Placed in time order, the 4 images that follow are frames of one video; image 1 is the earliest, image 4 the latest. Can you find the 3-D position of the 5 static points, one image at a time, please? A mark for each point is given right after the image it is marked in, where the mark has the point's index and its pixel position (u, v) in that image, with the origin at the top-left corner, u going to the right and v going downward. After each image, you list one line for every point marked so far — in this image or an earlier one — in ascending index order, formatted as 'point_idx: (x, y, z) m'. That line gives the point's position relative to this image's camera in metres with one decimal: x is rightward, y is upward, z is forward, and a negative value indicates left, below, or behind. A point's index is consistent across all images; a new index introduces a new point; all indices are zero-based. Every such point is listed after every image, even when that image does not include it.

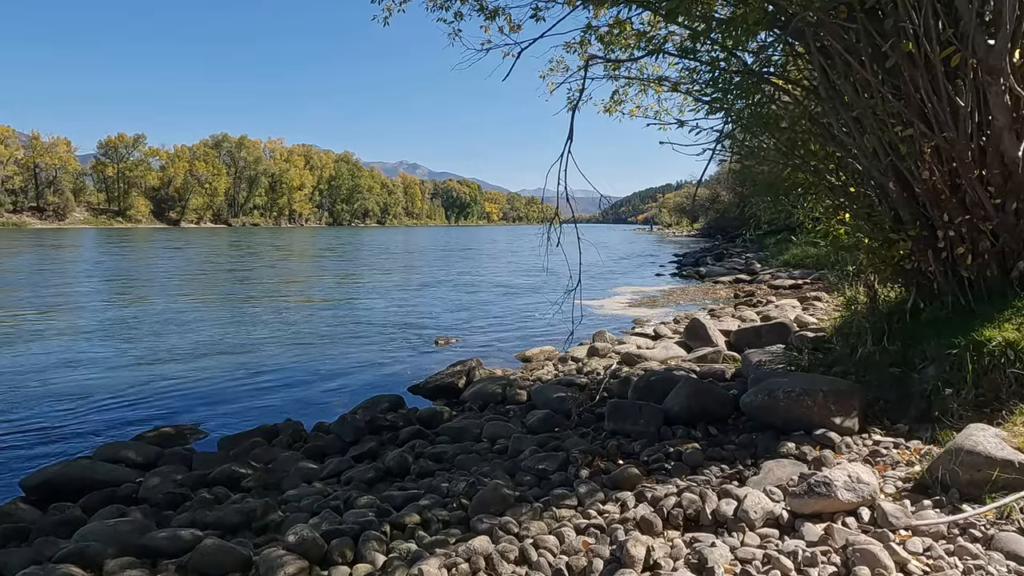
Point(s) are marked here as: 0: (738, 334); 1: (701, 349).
0: (+3.6, -0.7, +10.5) m
1: (+2.8, -0.9, +10.0) m
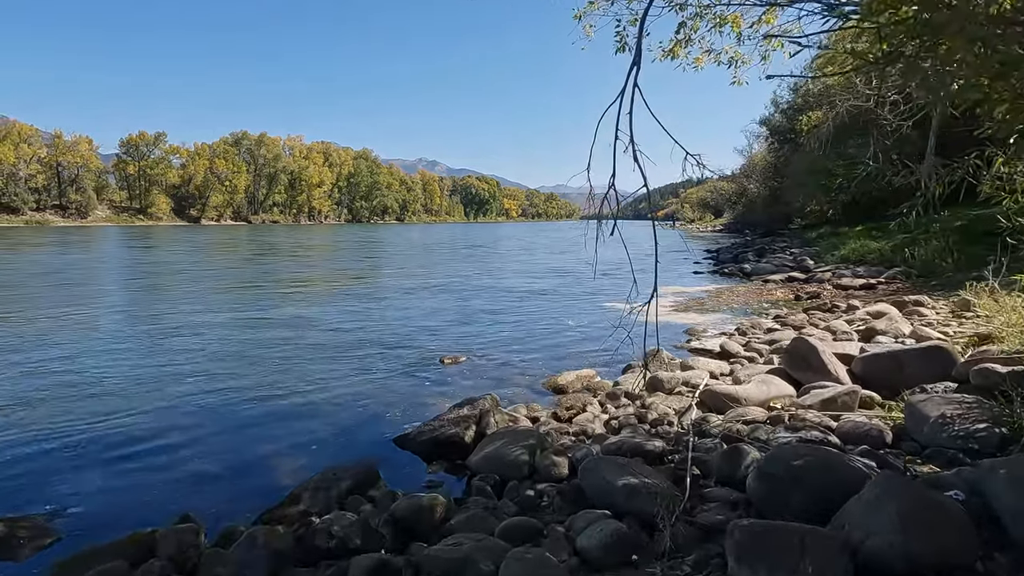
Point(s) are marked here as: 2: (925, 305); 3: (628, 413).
0: (+3.9, -0.8, +7.3) m
1: (+3.2, -1.0, +6.8) m
2: (+8.3, -0.3, +13.2) m
3: (+1.2, -1.3, +7.0) m
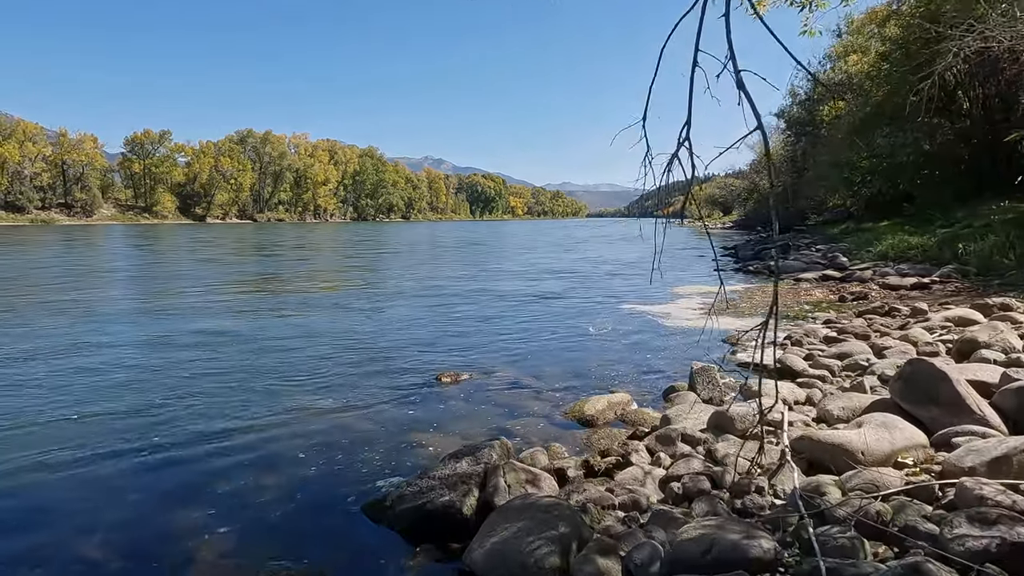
0: (+4.1, -0.9, +5.3) m
1: (+3.3, -1.1, +4.8) m
2: (+8.4, -0.4, +11.1) m
3: (+1.4, -1.4, +5.0) m
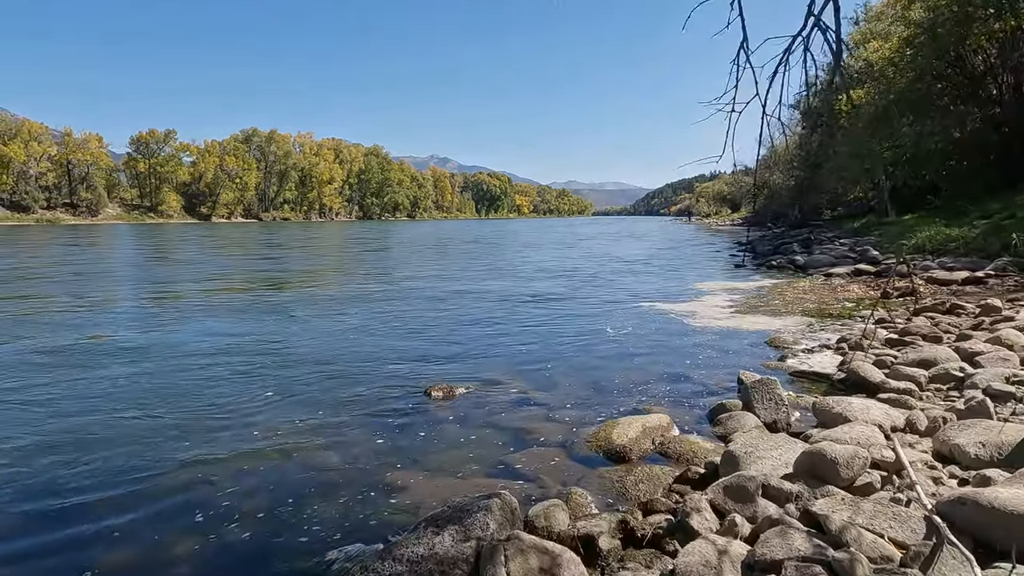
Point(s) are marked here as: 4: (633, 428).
0: (+4.1, -0.8, +3.5) m
1: (+3.3, -1.0, +3.1) m
2: (+8.5, -0.3, +9.3) m
3: (+1.4, -1.3, +3.2) m
4: (+1.1, -1.2, +5.6) m
